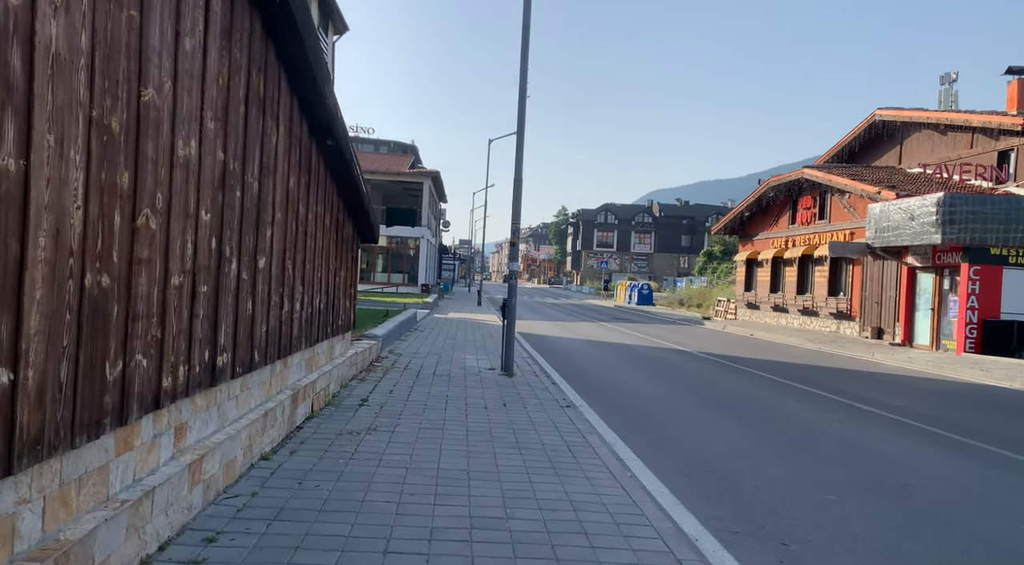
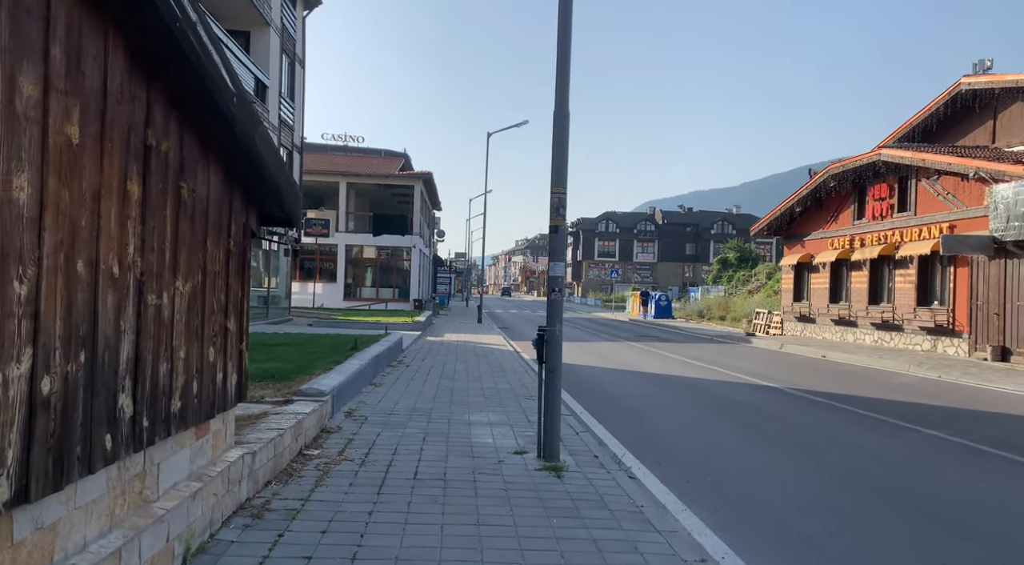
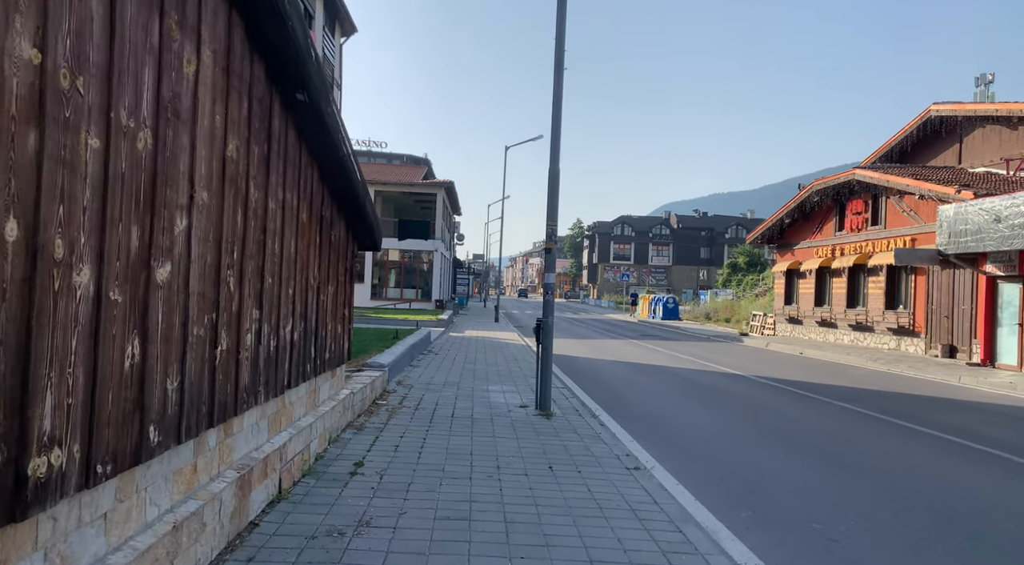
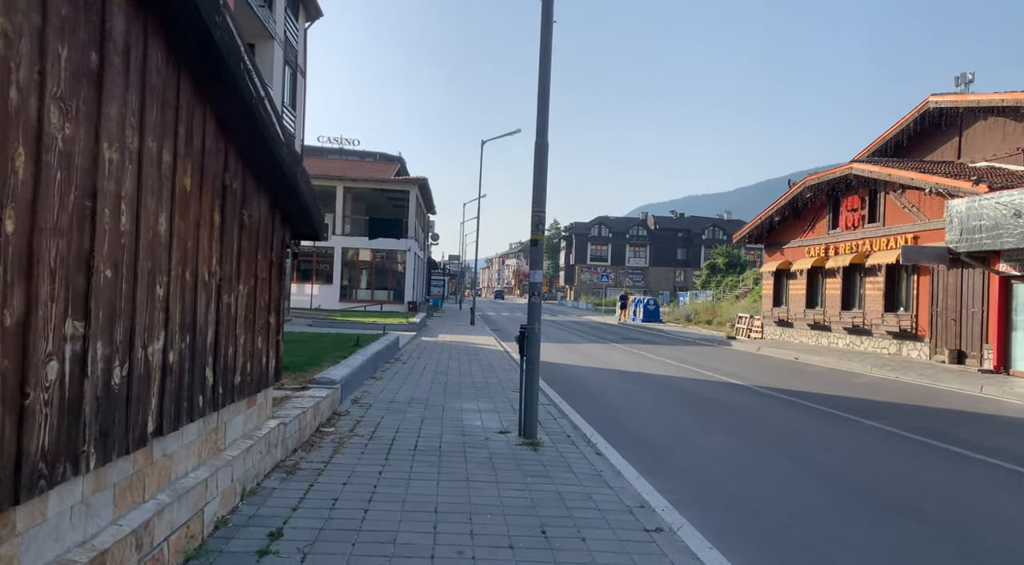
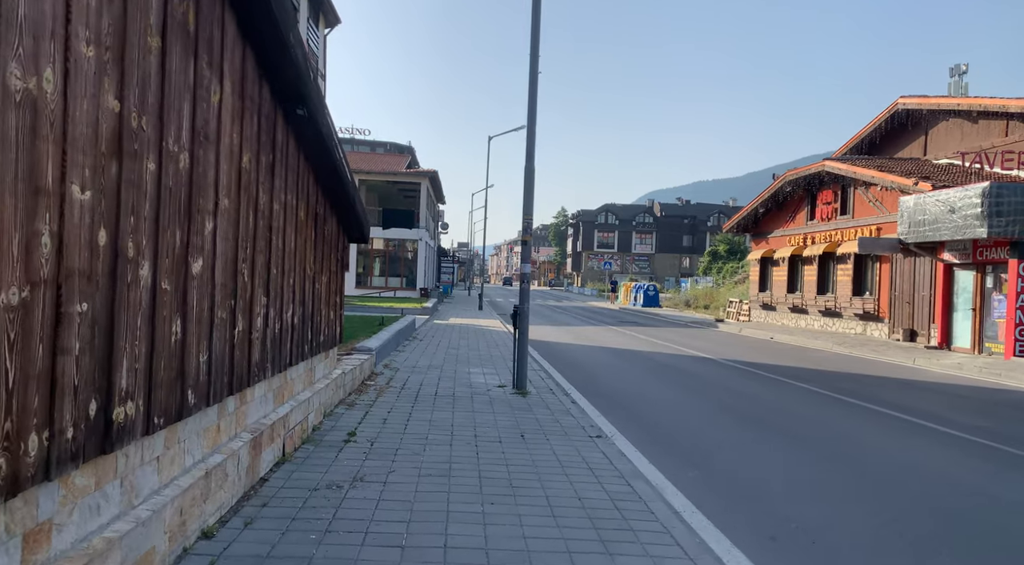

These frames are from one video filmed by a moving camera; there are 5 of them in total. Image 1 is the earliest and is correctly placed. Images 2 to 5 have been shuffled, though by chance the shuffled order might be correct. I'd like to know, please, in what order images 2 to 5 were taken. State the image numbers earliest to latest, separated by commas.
5, 3, 4, 2
